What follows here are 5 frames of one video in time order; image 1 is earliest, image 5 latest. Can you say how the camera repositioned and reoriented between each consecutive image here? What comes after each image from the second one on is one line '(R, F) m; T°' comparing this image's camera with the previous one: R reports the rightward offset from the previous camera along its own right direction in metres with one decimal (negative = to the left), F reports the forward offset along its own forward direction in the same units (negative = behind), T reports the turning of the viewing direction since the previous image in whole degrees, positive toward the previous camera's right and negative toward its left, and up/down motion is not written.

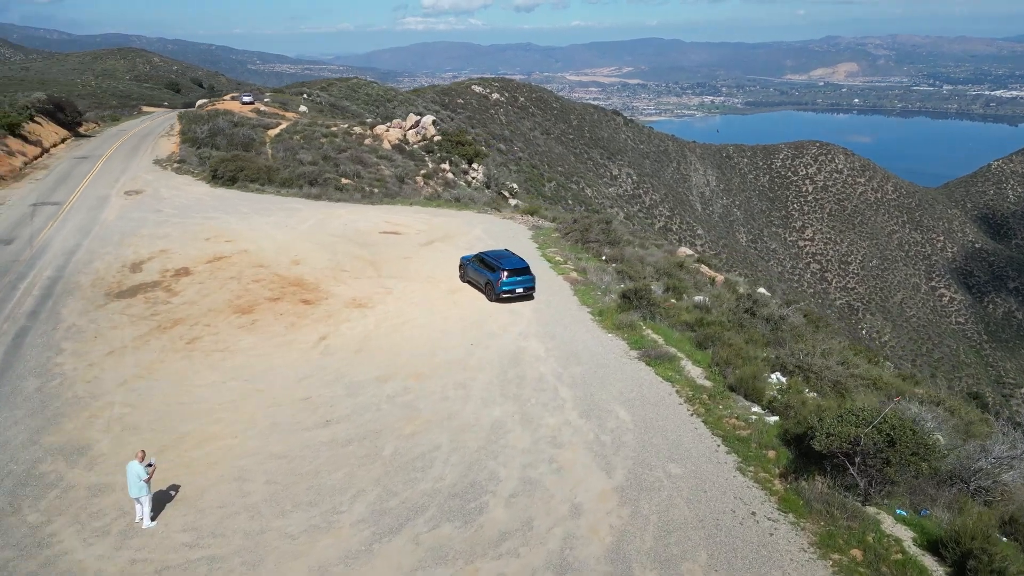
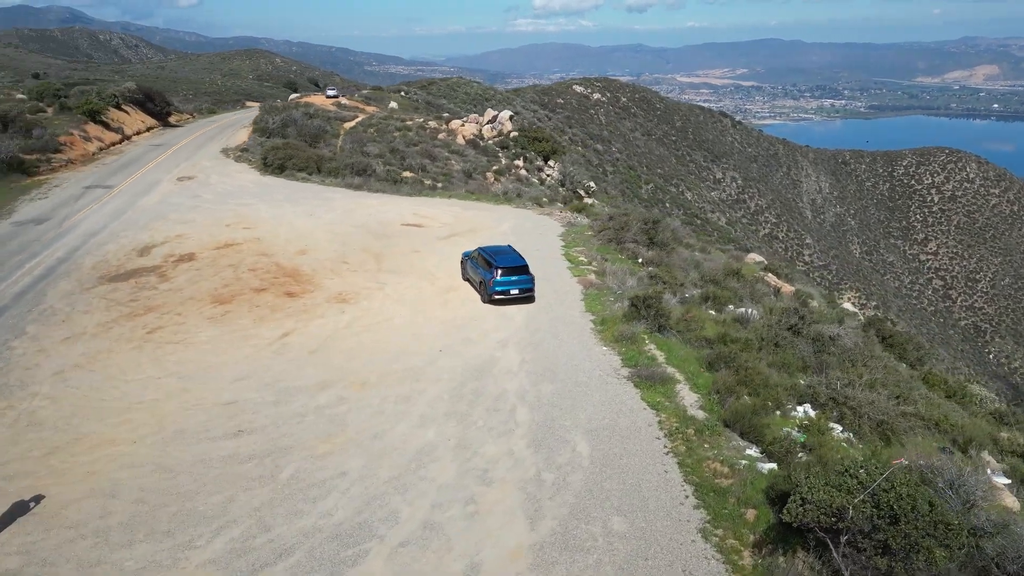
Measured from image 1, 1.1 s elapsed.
(+2.3, +2.3) m; -8°
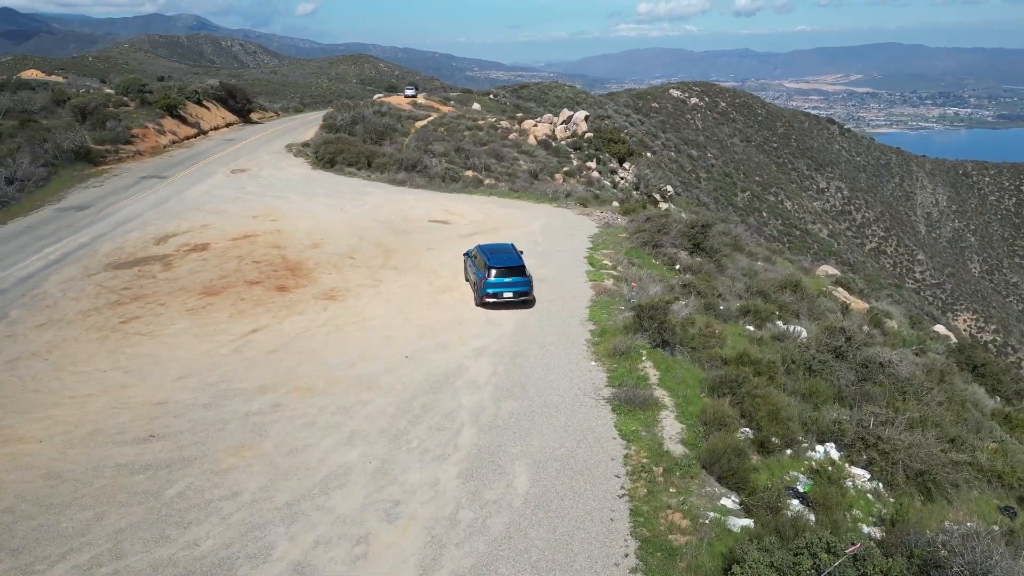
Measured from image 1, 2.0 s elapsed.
(+2.0, +1.8) m; -7°
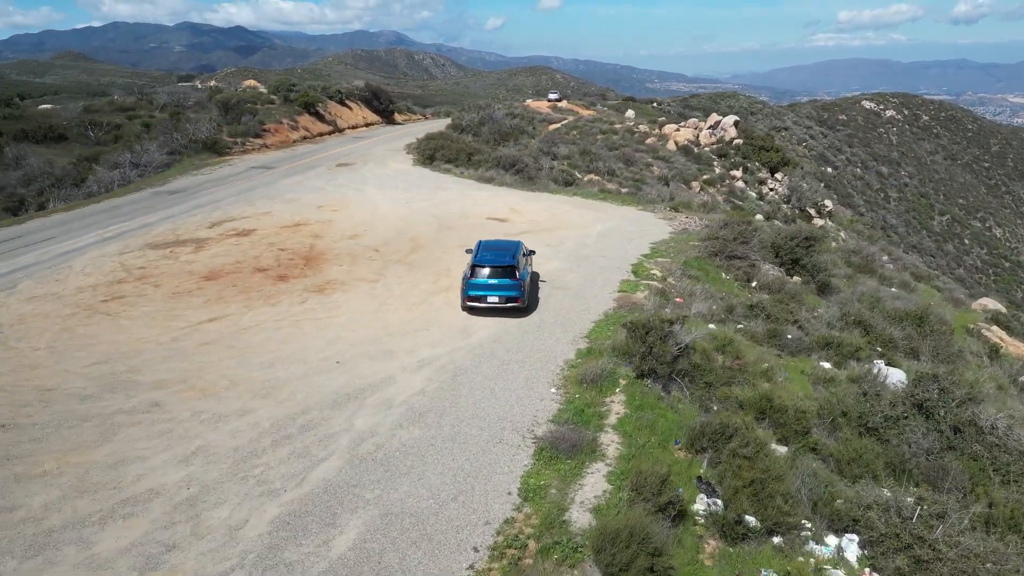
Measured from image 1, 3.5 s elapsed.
(+3.0, +2.7) m; -13°
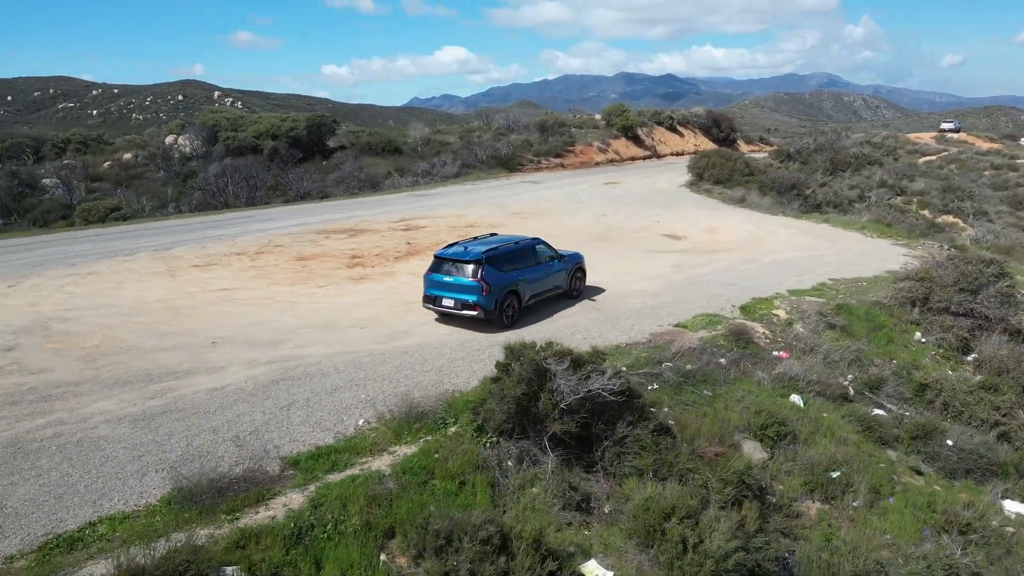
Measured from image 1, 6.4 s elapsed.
(+5.2, +4.6) m; -30°
